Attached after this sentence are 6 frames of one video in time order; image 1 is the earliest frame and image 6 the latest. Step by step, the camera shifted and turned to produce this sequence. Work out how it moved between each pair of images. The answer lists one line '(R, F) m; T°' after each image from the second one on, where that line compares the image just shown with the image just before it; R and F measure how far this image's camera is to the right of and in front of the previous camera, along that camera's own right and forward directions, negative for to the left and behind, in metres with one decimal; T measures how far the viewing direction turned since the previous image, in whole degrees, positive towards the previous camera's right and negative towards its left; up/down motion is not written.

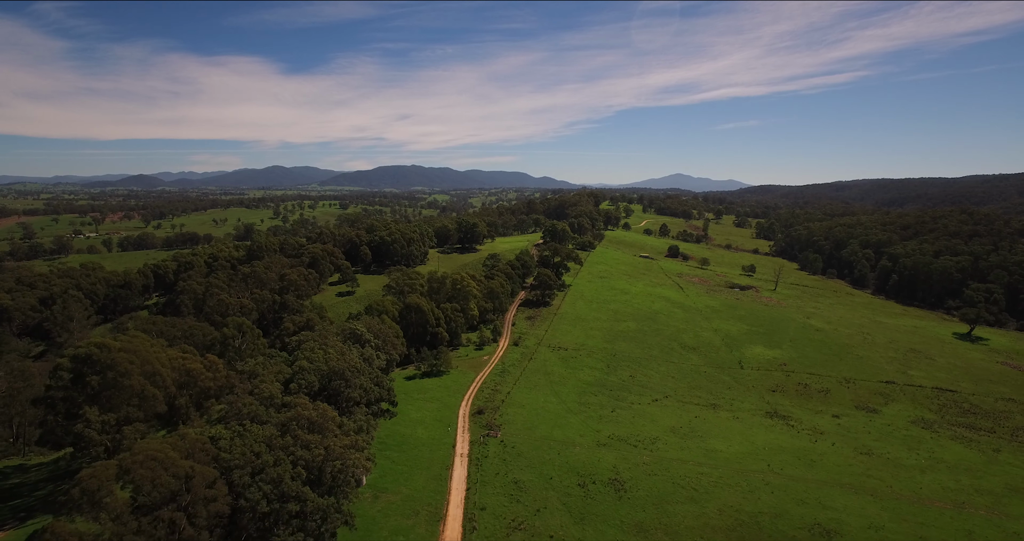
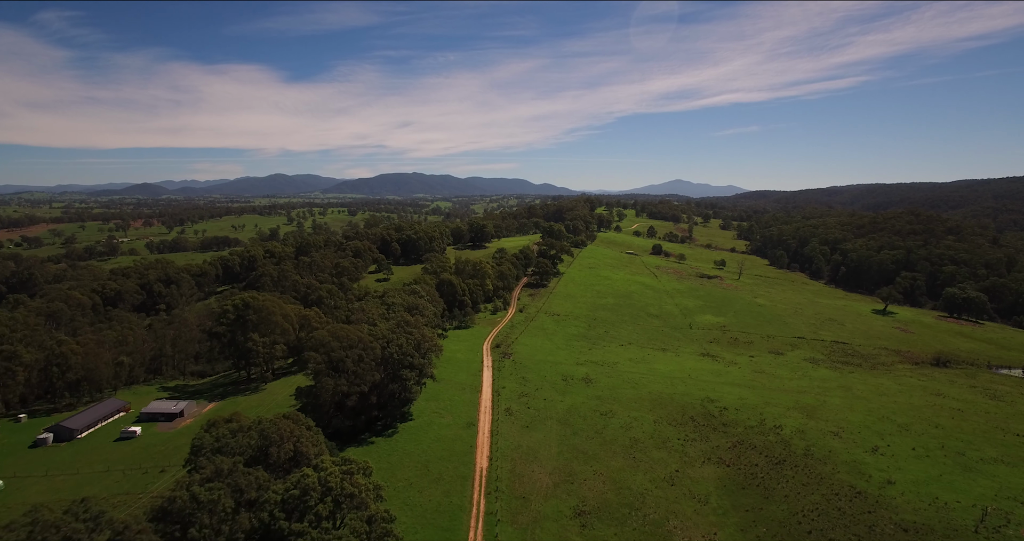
(-0.6, -20.3) m; 0°
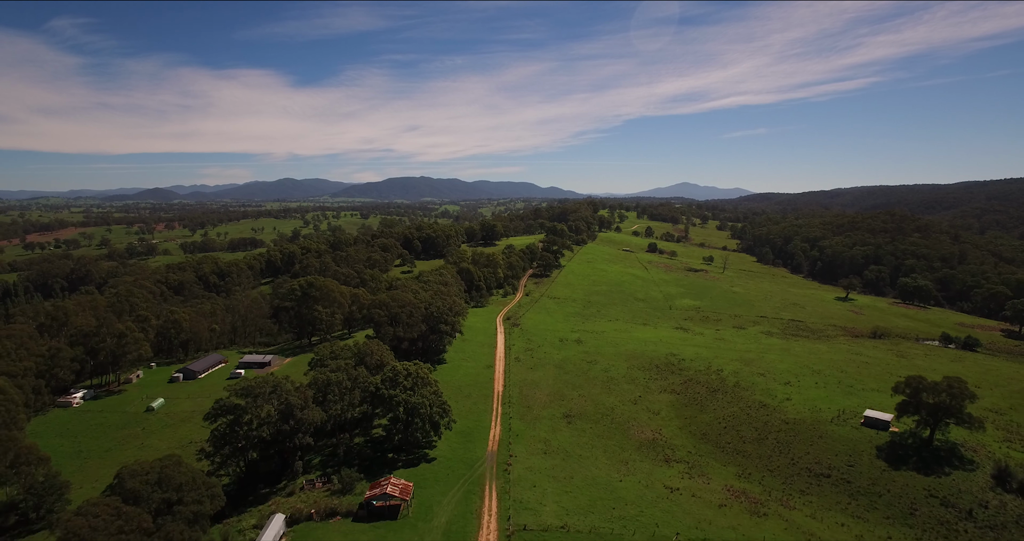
(0.0, -15.1) m; -1°
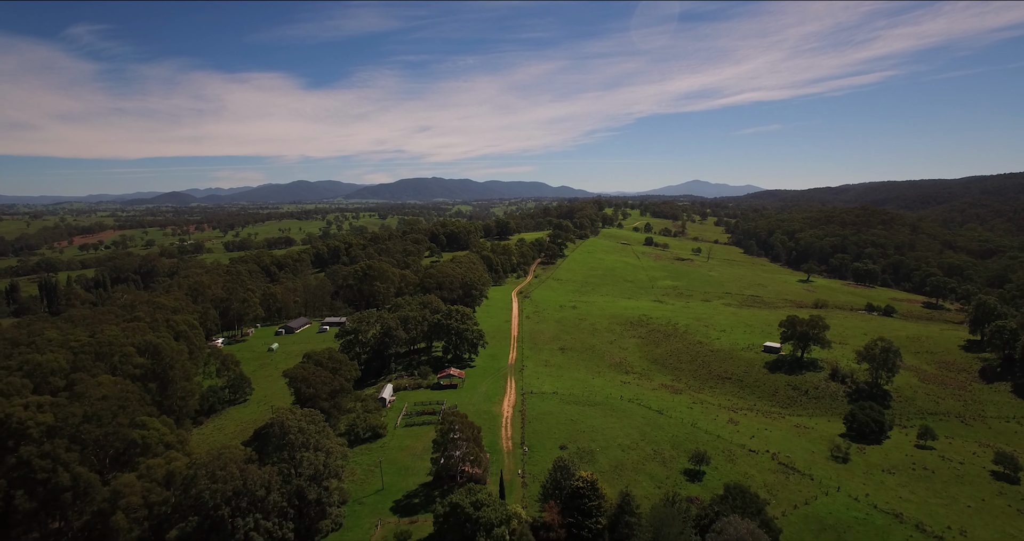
(+0.1, -21.8) m; -1°
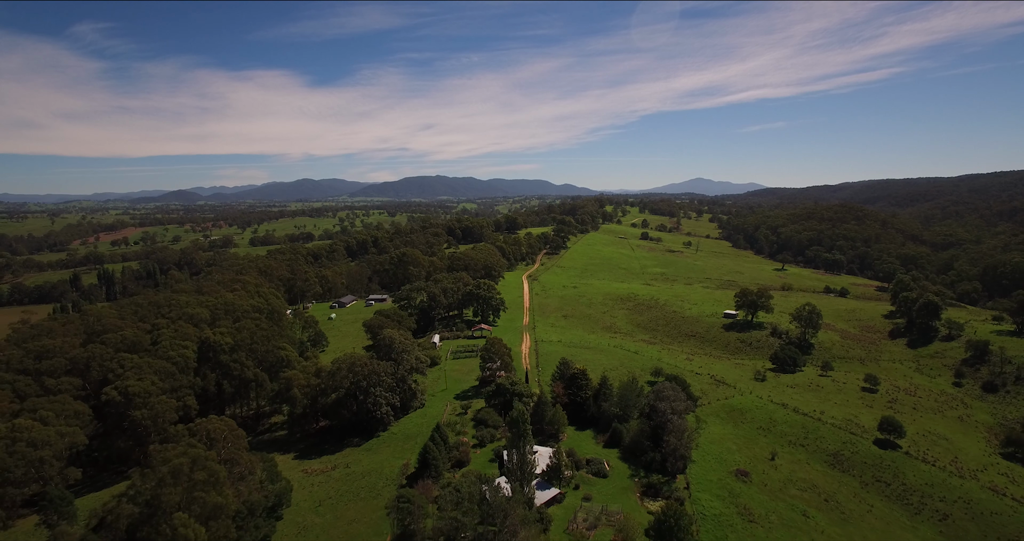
(-1.4, -17.9) m; 0°
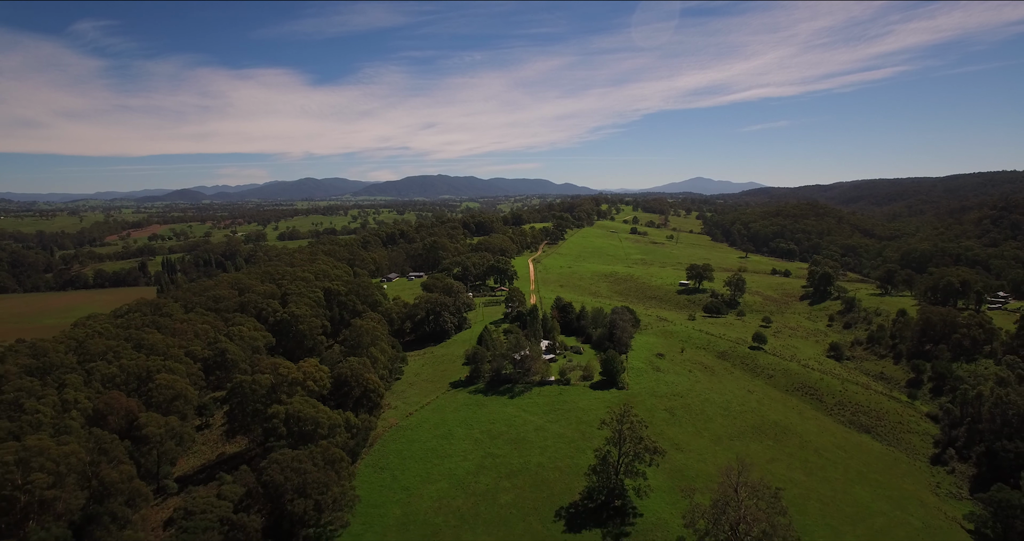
(-1.7, -28.5) m; 0°
